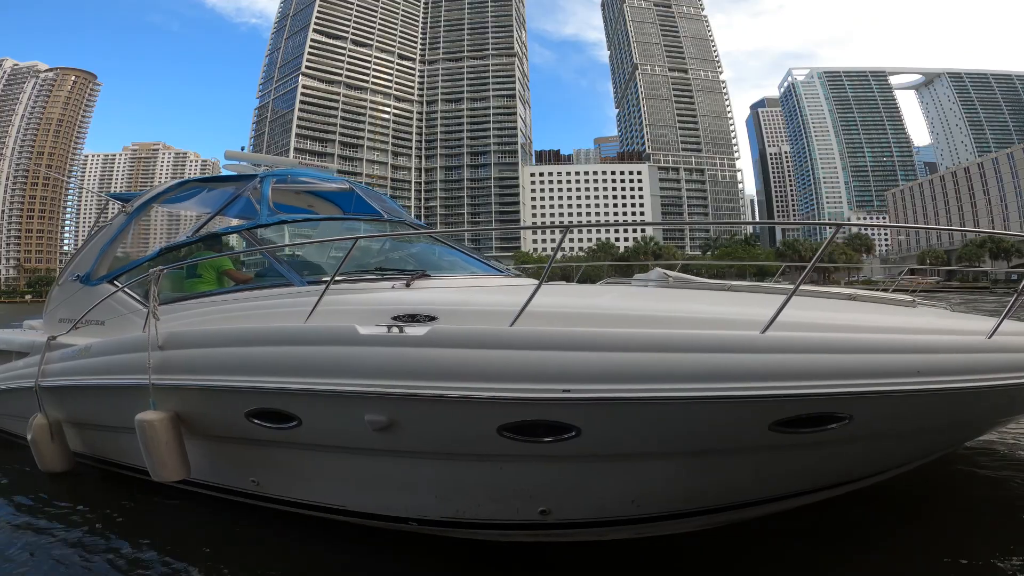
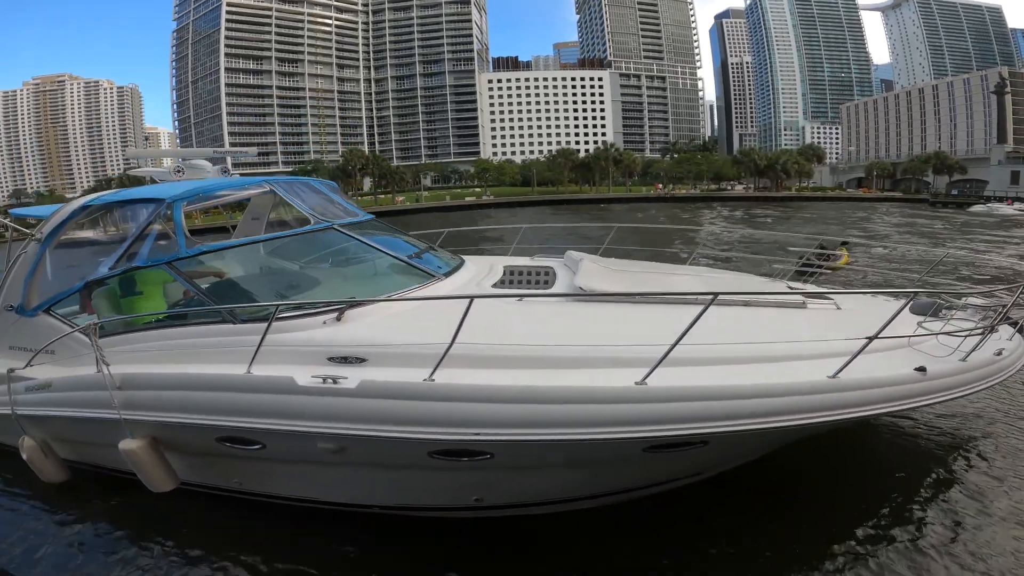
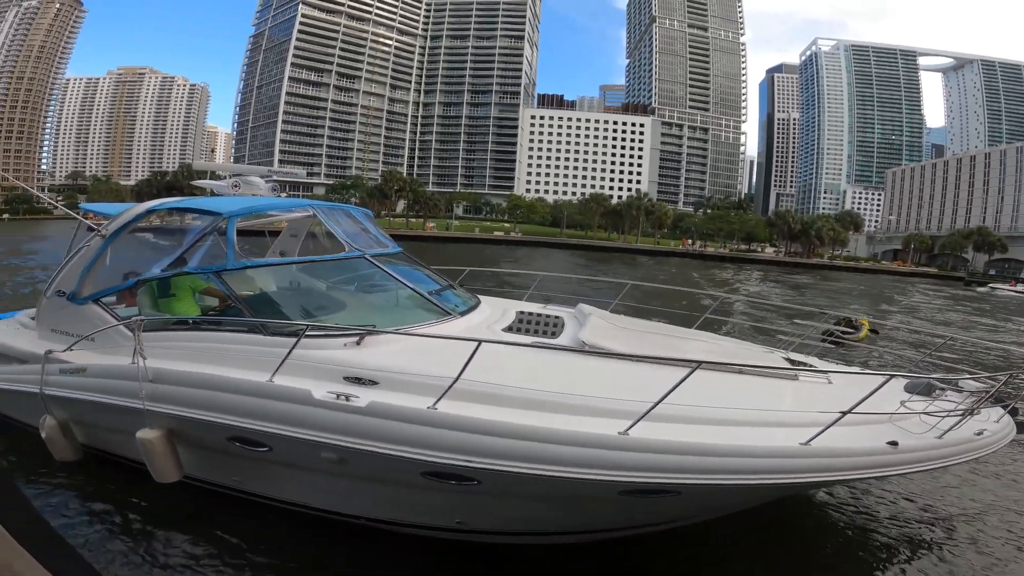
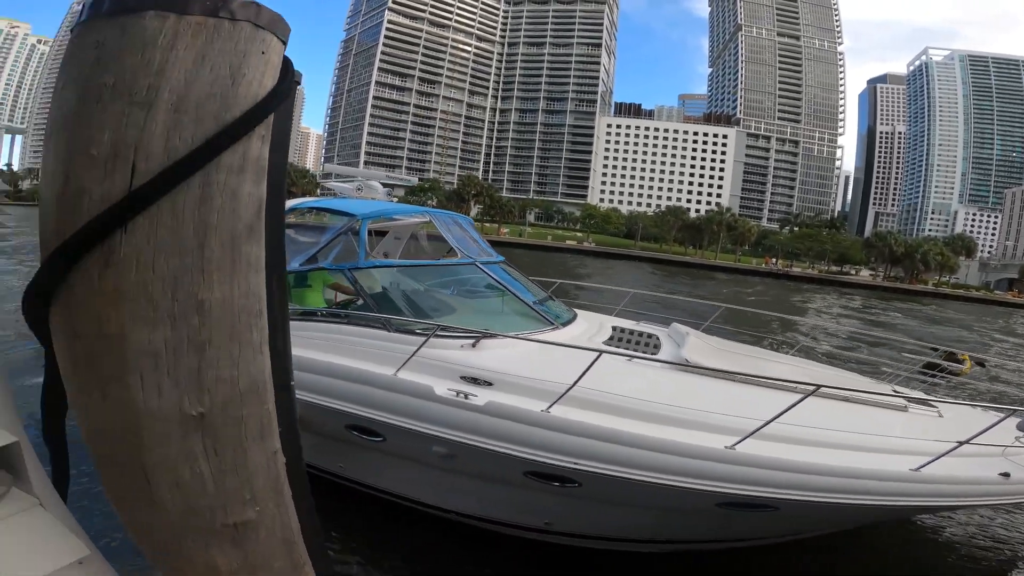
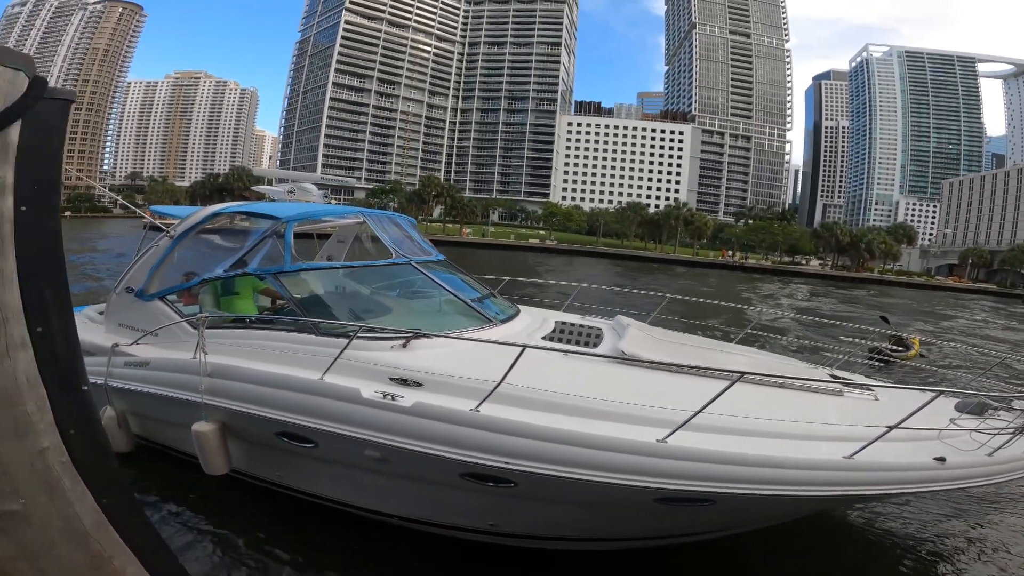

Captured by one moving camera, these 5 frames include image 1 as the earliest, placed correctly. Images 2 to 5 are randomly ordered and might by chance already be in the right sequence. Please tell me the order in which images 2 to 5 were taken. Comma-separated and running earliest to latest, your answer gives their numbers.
2, 3, 5, 4
